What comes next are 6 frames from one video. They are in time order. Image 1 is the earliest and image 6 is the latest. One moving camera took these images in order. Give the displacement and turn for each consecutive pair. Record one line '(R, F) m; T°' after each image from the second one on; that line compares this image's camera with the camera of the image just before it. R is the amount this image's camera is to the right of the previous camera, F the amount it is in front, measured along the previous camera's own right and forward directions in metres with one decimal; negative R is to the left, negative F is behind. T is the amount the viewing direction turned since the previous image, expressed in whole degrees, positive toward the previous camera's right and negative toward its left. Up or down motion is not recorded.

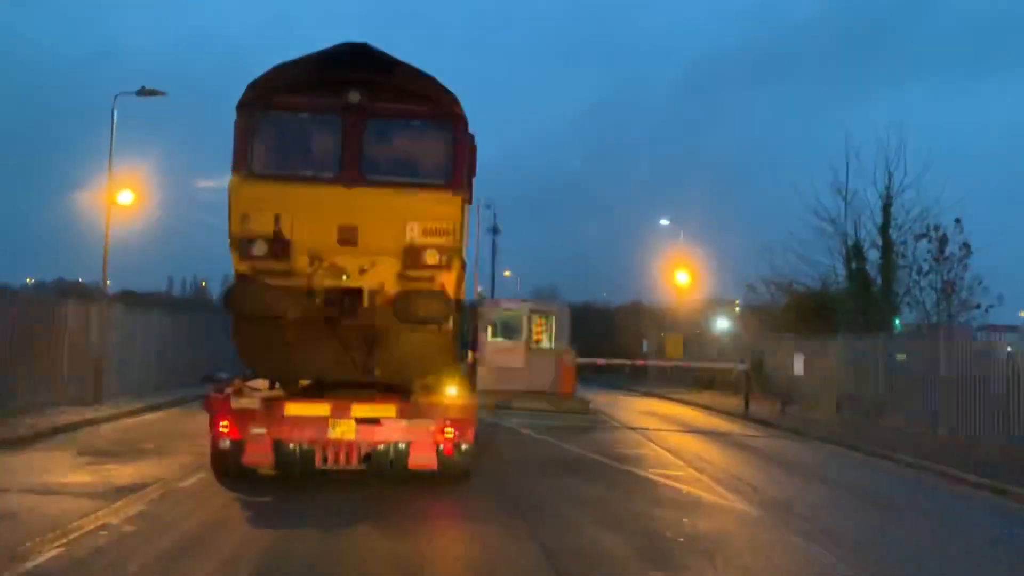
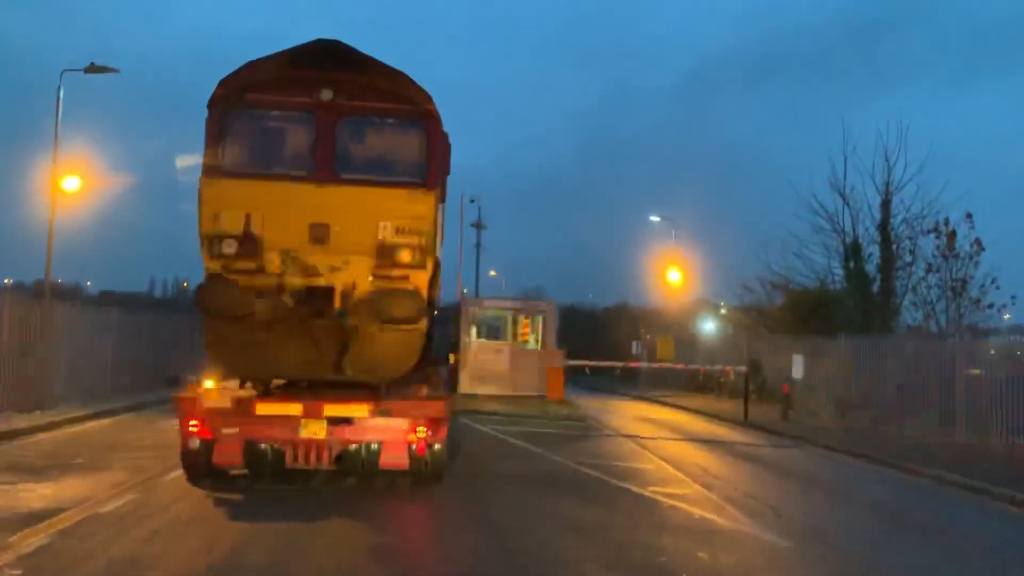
(0.0, +0.6) m; +1°
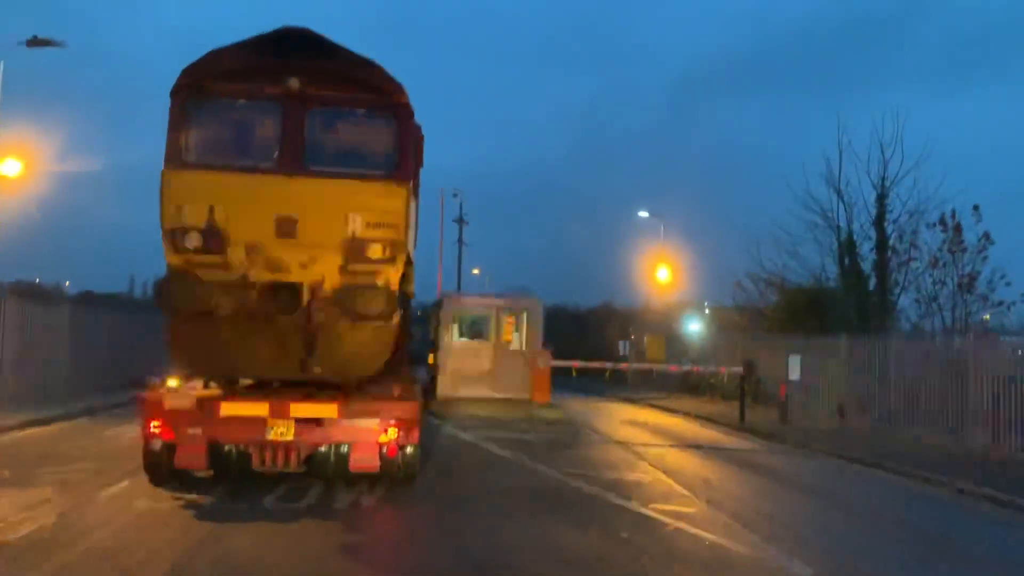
(0.0, +0.5) m; +1°
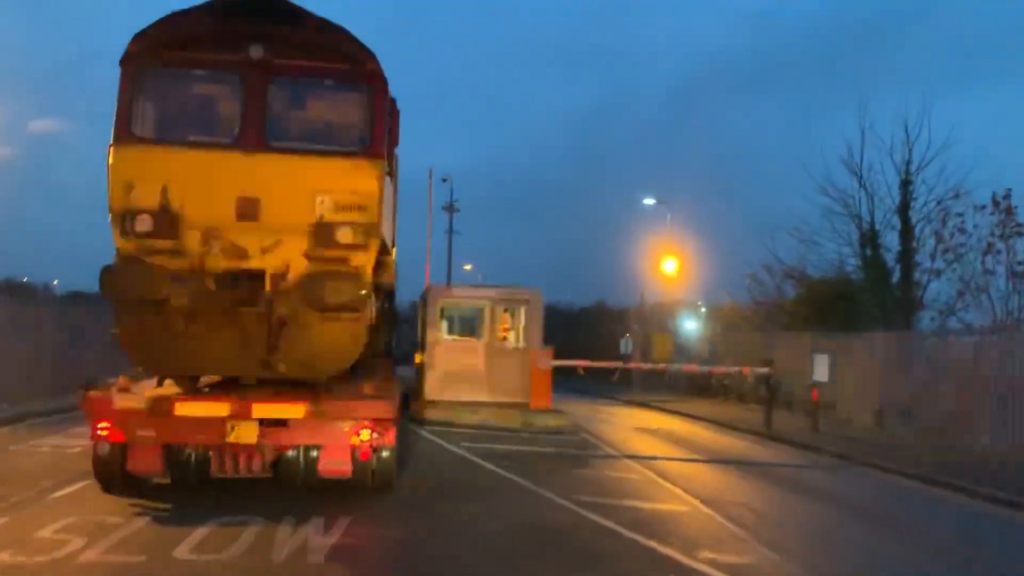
(-0.1, +1.0) m; +1°
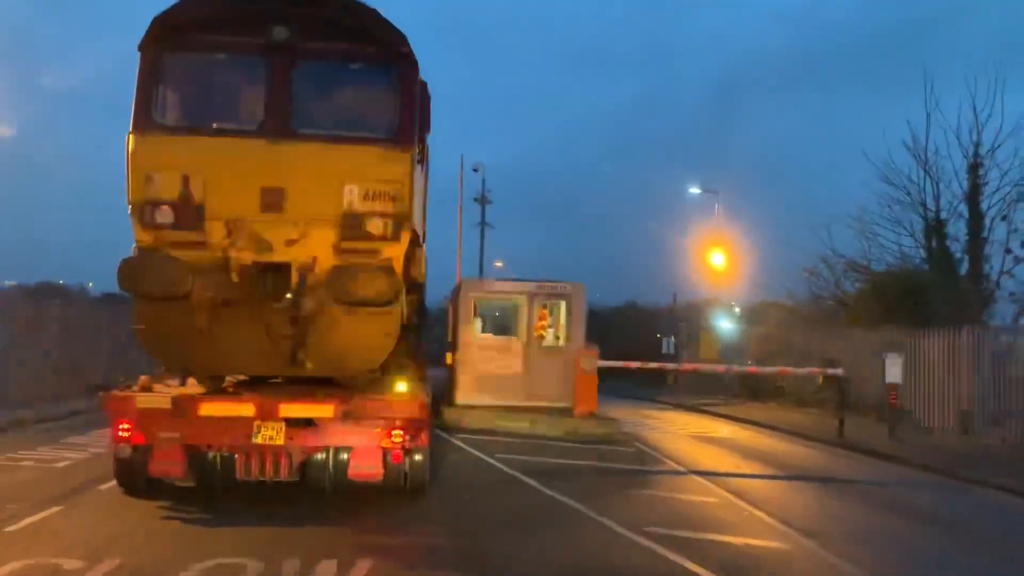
(-0.1, +0.6) m; -2°
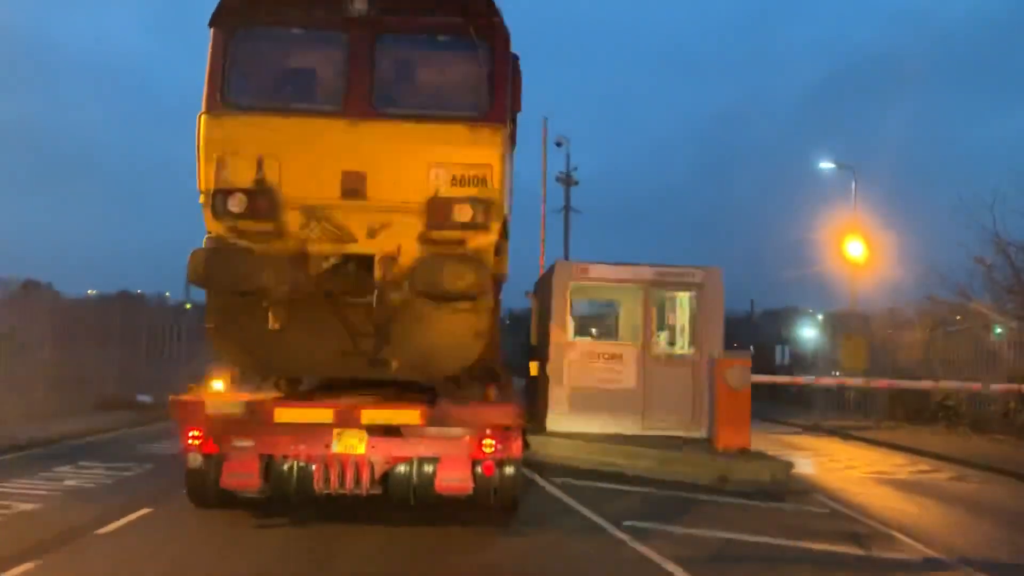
(-0.2, +1.0) m; -5°
